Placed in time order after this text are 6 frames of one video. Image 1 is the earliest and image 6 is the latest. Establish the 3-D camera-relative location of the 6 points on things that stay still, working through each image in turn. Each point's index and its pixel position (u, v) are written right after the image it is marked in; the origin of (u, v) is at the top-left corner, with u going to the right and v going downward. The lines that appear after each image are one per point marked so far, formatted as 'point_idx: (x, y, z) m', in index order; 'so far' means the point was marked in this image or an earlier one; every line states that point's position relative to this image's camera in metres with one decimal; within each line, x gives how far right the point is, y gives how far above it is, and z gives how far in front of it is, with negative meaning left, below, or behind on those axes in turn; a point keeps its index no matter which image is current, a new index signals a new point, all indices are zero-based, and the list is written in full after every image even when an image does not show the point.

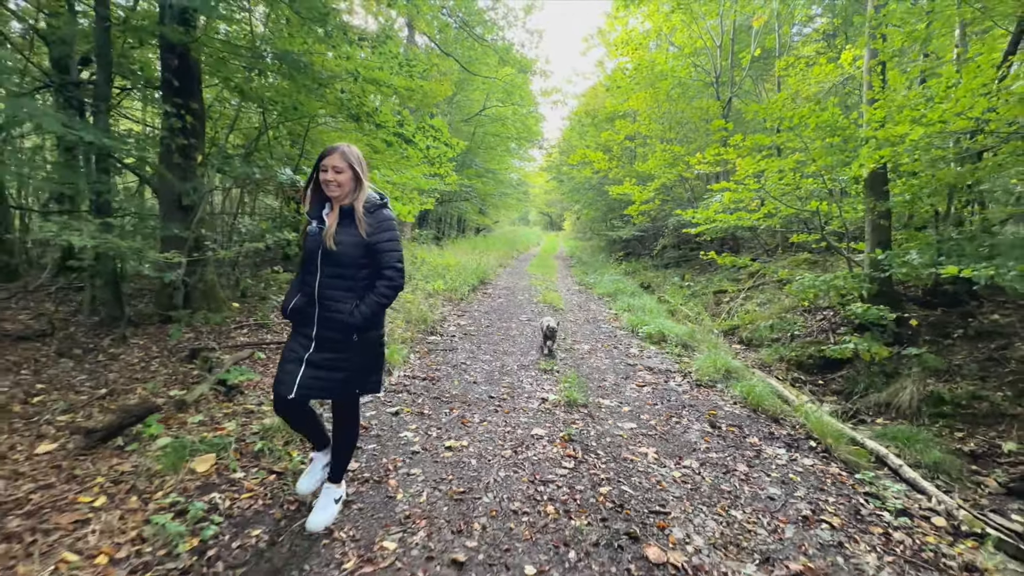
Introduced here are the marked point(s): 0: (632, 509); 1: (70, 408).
0: (+0.6, -1.1, +2.4) m
1: (-3.0, -0.8, +3.0) m
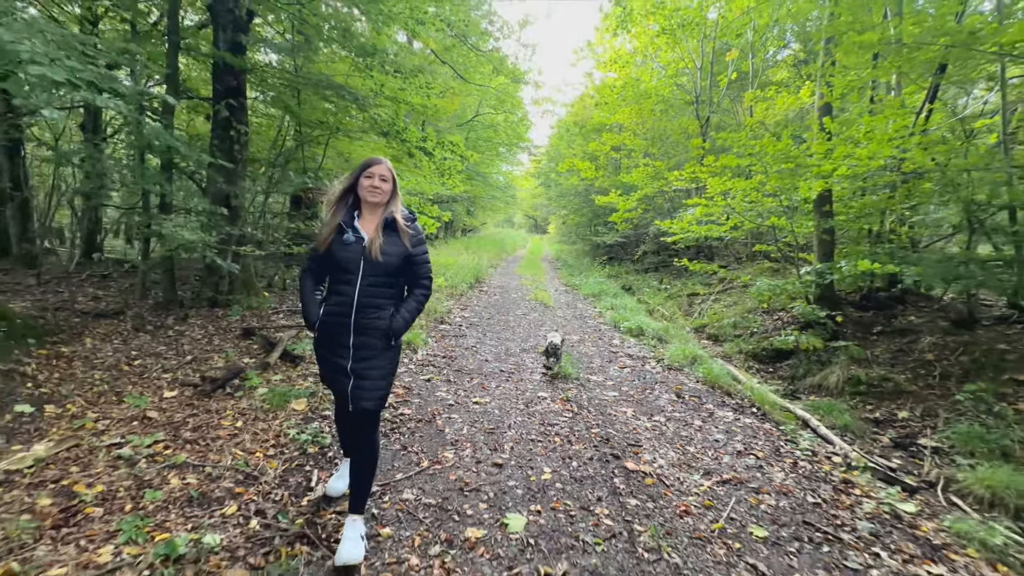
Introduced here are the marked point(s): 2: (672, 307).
0: (+0.7, -1.1, +3.2) m
1: (-2.9, -0.7, +3.8) m
2: (+3.4, -0.4, +9.4) m
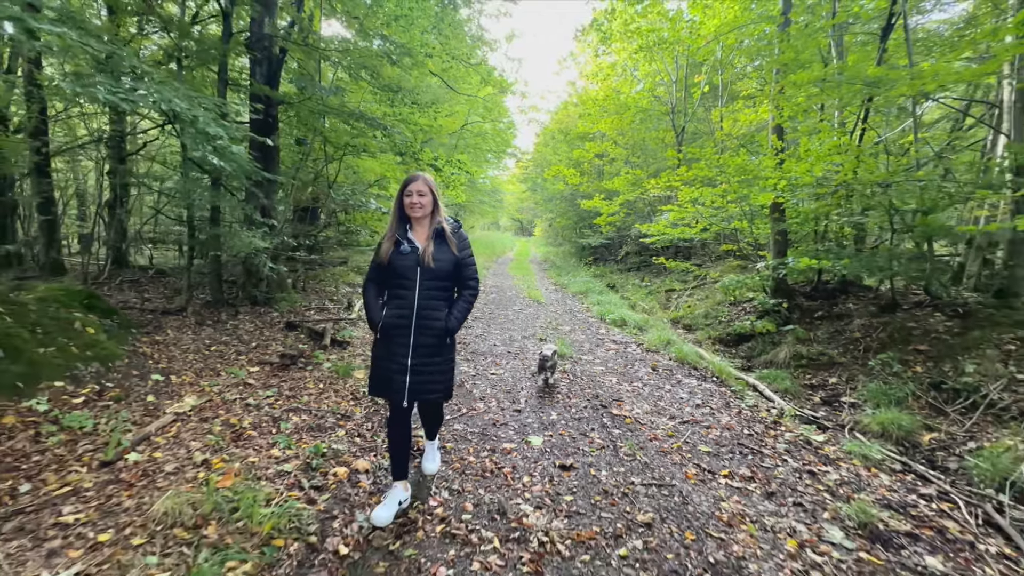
0: (+0.9, -1.0, +4.2) m
1: (-2.8, -0.7, +4.6) m
2: (+3.3, -0.3, +10.4) m
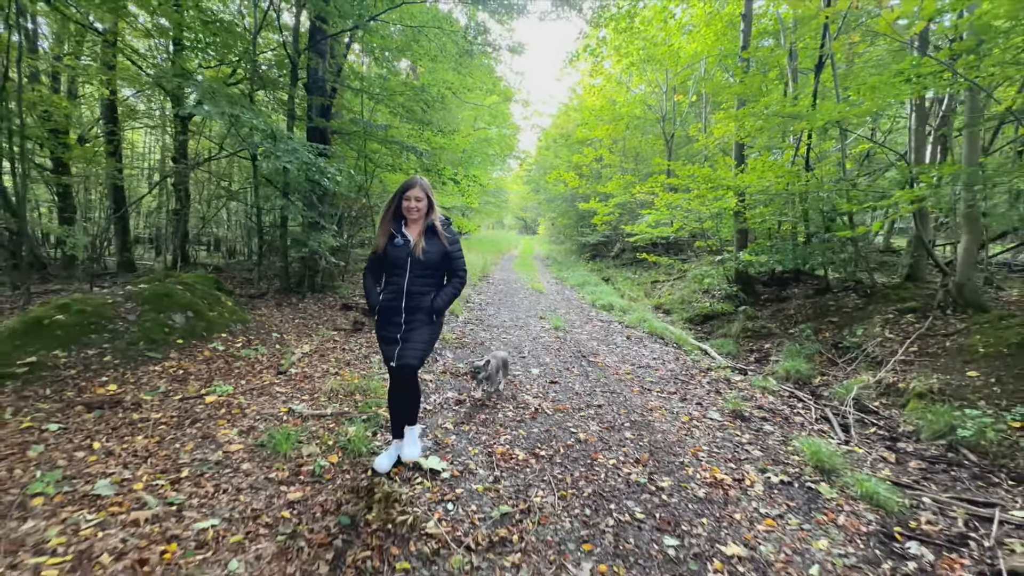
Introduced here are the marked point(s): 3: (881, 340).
0: (+0.9, -0.8, +5.8) m
1: (-2.7, -0.5, +6.3) m
2: (+3.4, -0.1, +12.0) m
3: (+4.8, -0.7, +5.8) m
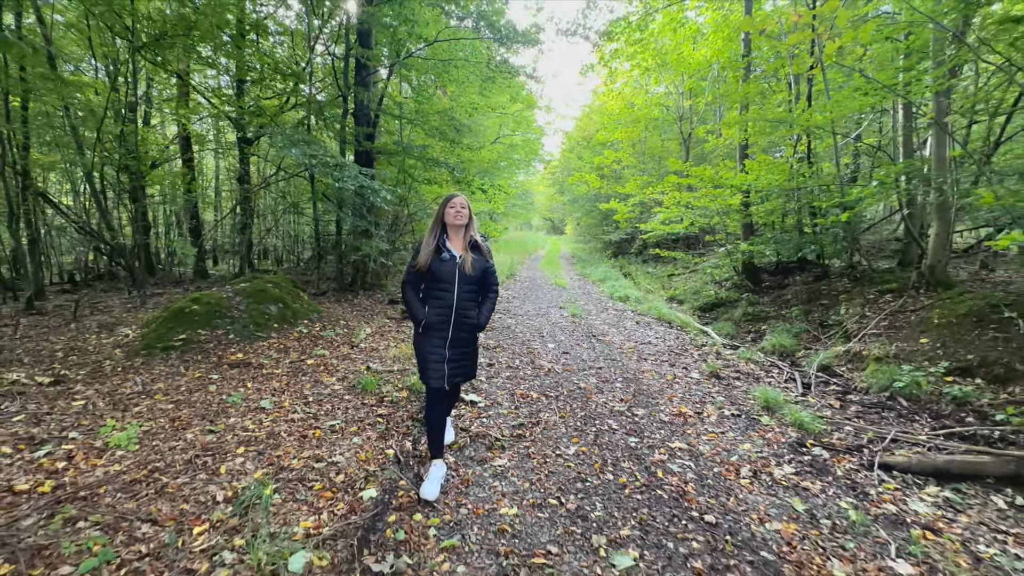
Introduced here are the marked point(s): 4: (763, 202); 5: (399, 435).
0: (+1.3, -0.7, +6.8) m
1: (-2.4, -0.4, +7.6) m
2: (+4.1, +0.1, +12.9) m
3: (+5.1, -0.4, +6.5) m
4: (+5.2, +1.8, +9.3) m
5: (-0.8, -1.0, +3.1) m
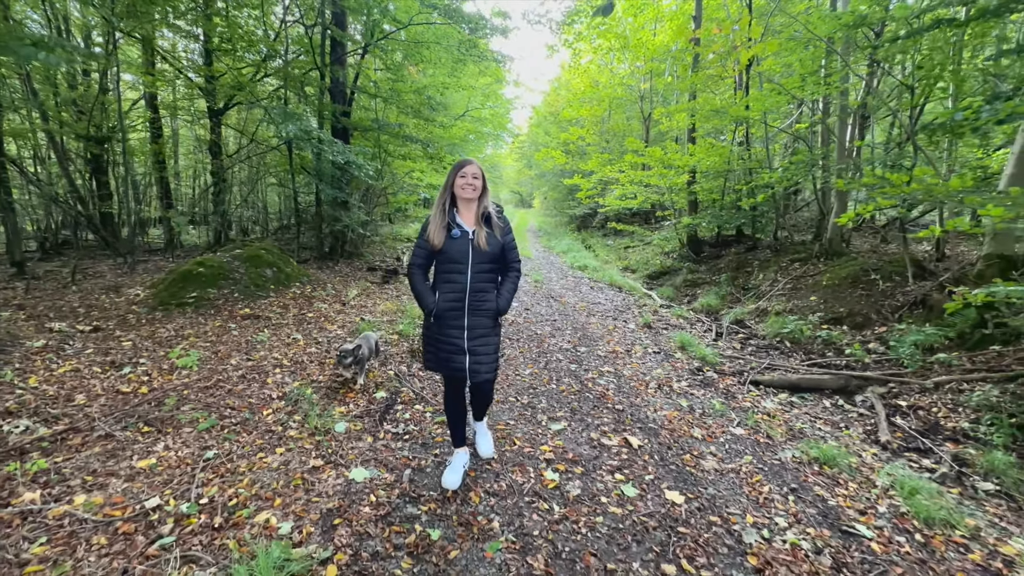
0: (+0.7, -0.1, +7.9) m
1: (-2.9, +0.2, +8.3) m
2: (+3.2, +1.0, +14.0) m
3: (+4.5, +0.1, +7.8) m
4: (+4.5, +2.5, +10.5) m
5: (-1.0, -0.7, +4.0) m
